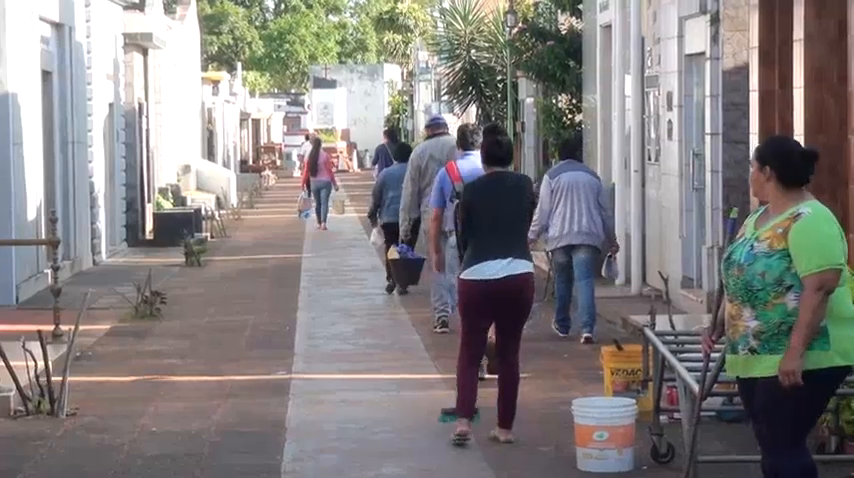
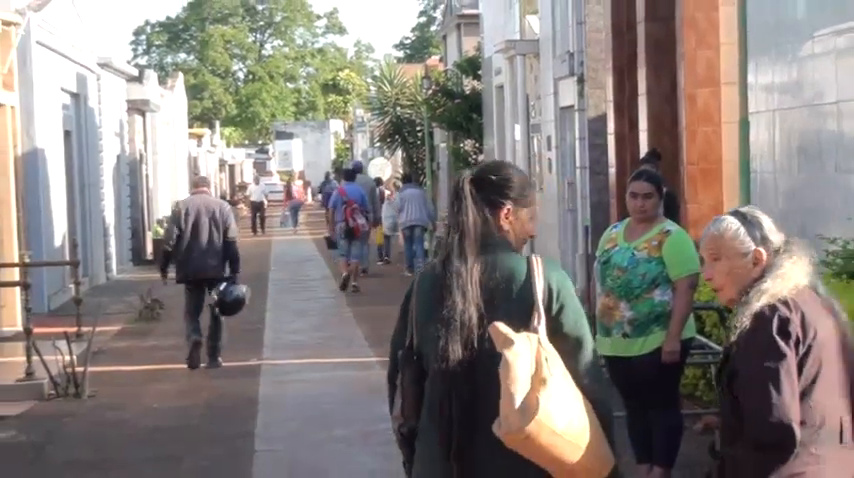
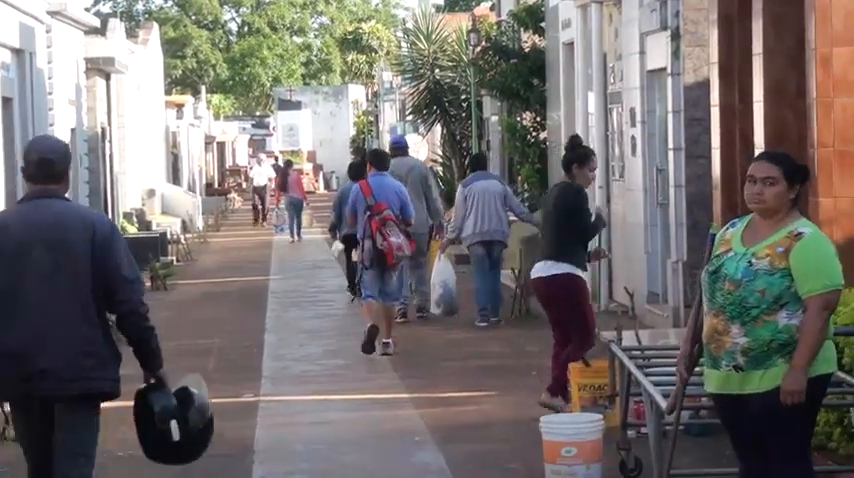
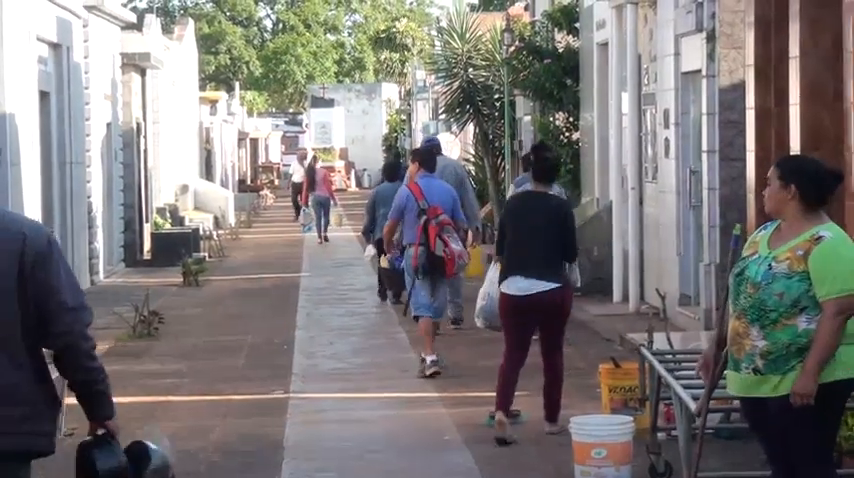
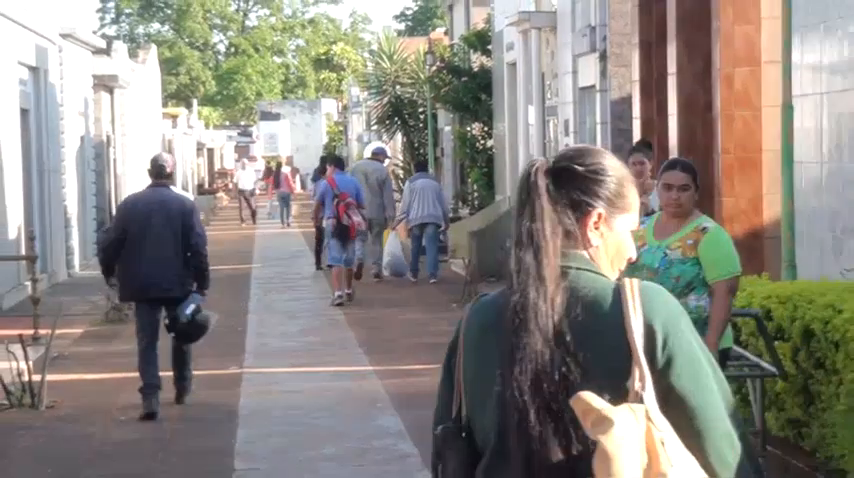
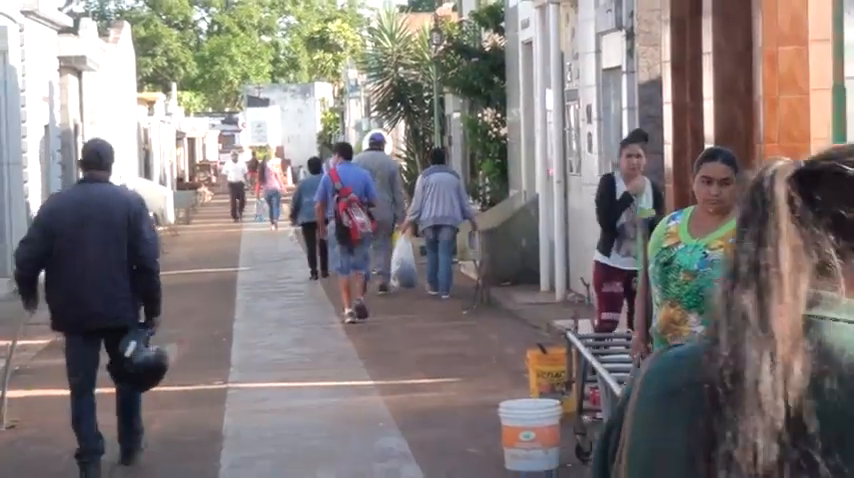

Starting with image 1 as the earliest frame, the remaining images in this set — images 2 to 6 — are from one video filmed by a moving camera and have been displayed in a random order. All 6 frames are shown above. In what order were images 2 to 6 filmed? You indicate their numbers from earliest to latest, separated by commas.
4, 3, 6, 5, 2
